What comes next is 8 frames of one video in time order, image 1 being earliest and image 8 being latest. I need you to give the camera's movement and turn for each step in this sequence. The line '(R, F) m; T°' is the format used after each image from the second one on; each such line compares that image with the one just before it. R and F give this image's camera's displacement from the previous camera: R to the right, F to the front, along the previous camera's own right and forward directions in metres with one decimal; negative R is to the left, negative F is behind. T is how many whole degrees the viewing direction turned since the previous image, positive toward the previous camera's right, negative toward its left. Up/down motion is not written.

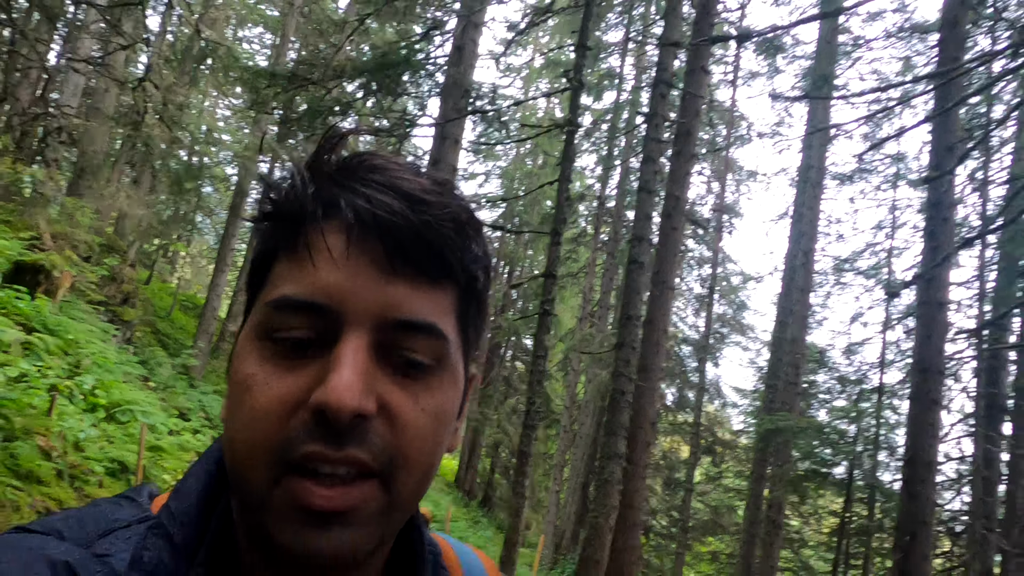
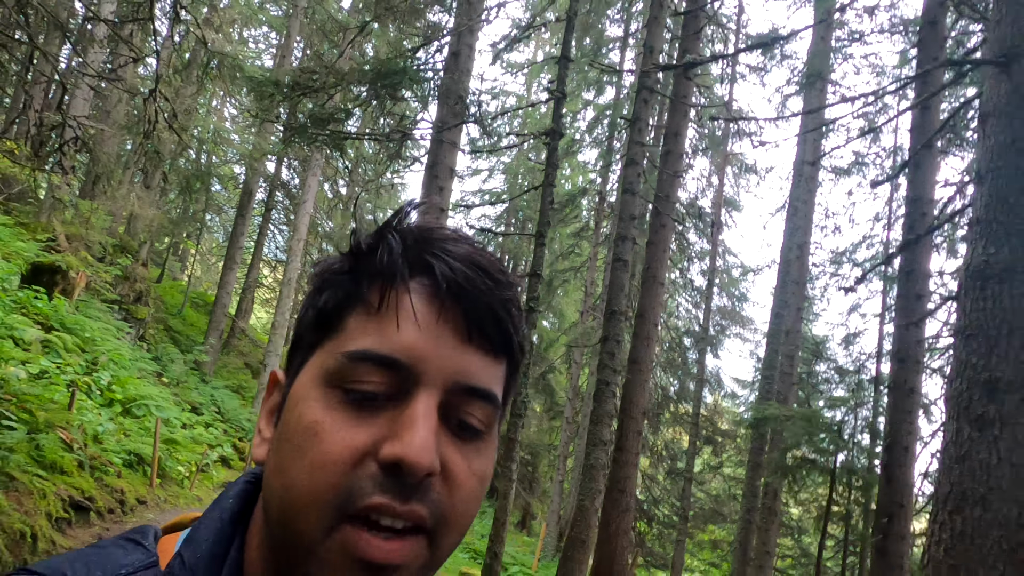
(+0.1, -0.2) m; -1°
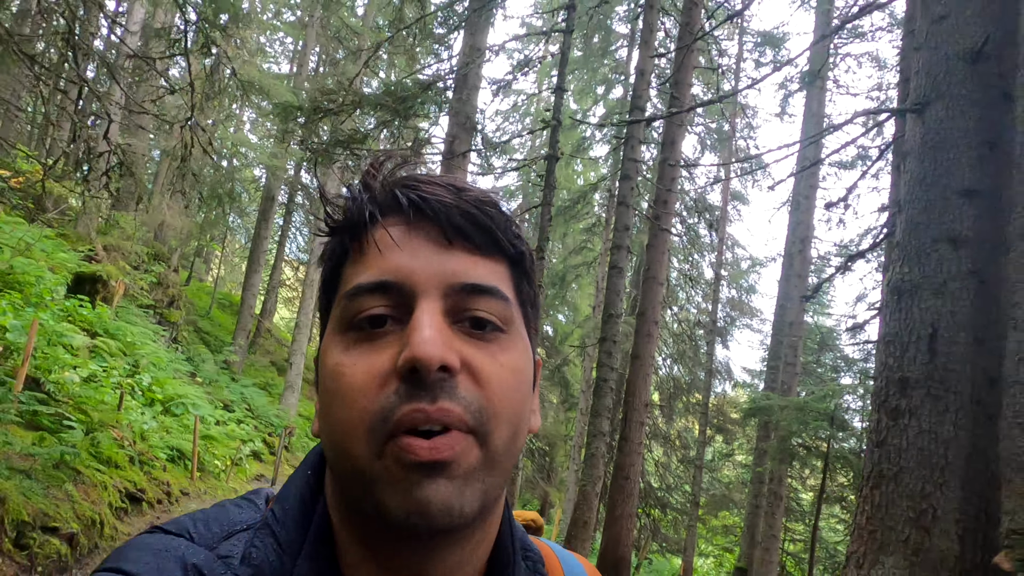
(+0.1, -0.4) m; -2°
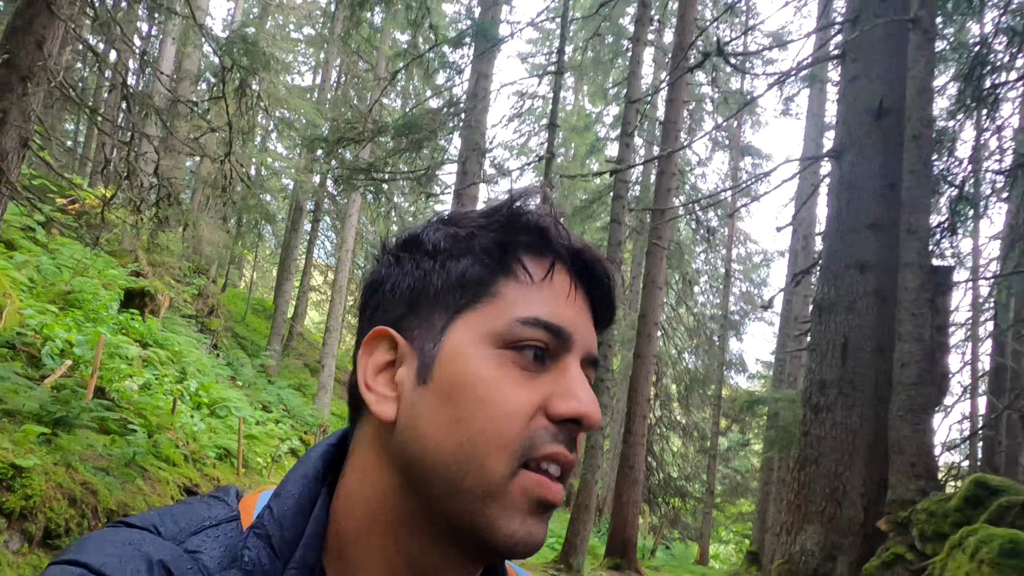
(+0.2, -0.5) m; -2°
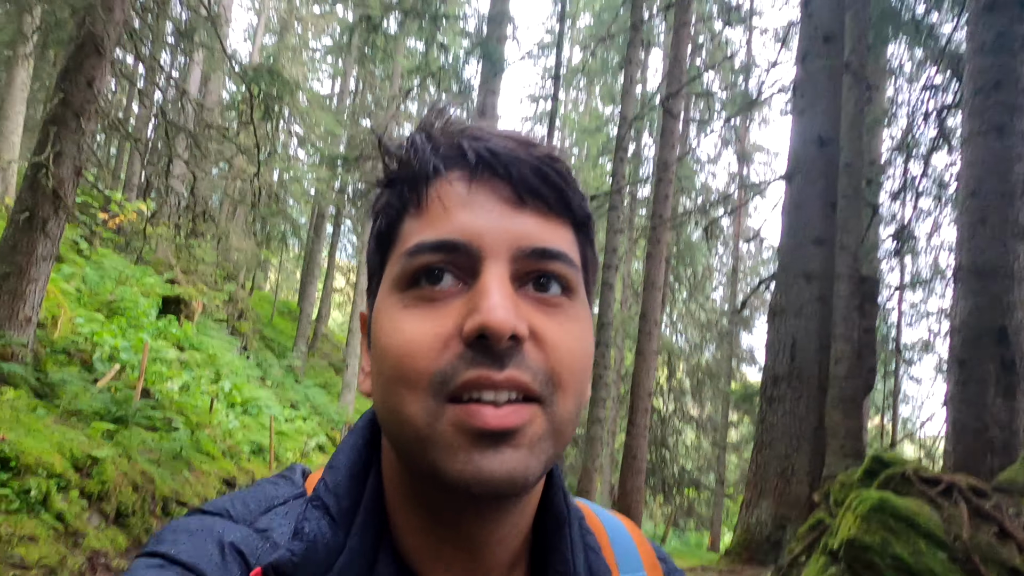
(+0.1, -0.4) m; -2°
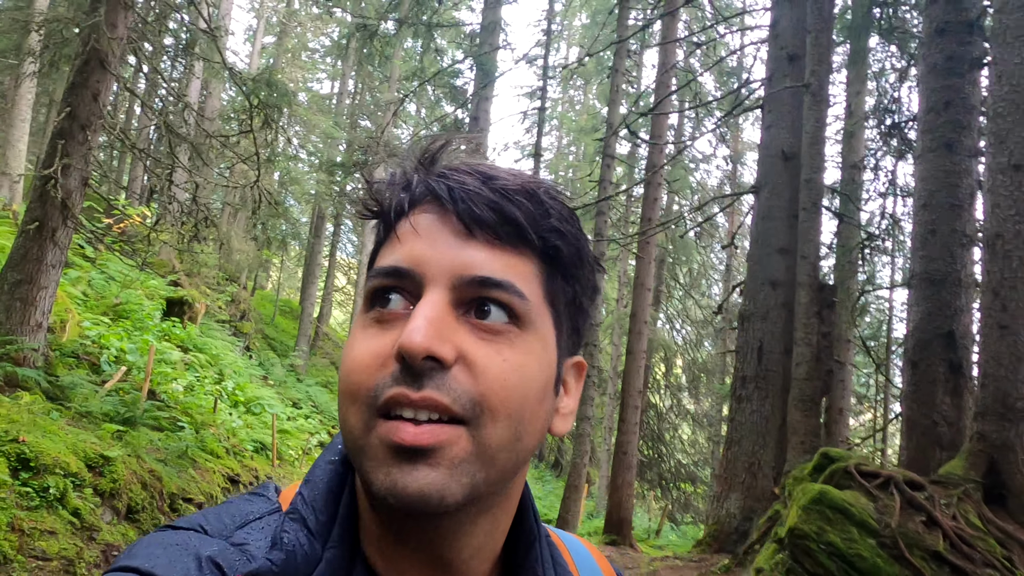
(+0.1, -0.2) m; 0°
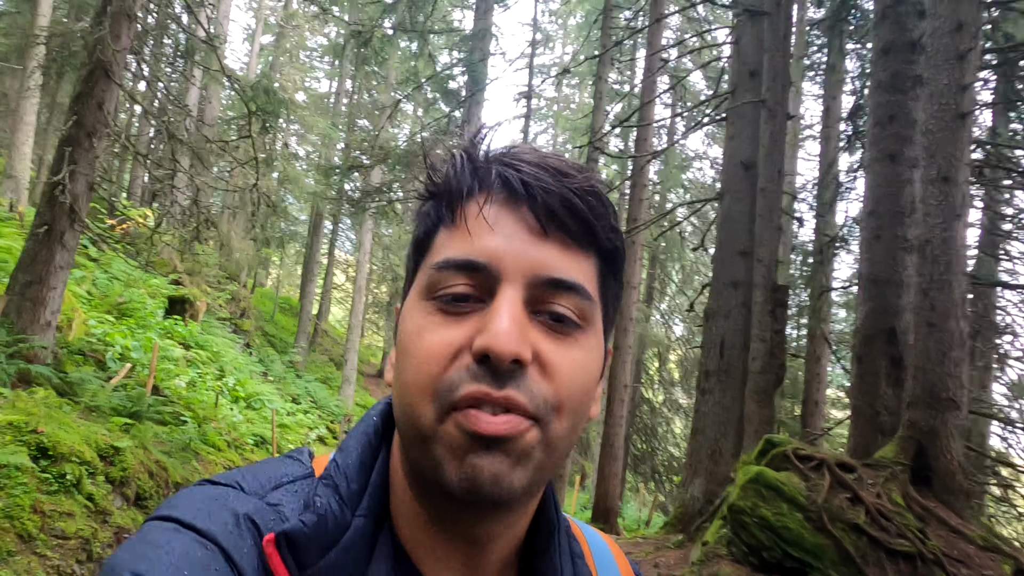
(+0.1, -0.2) m; 0°
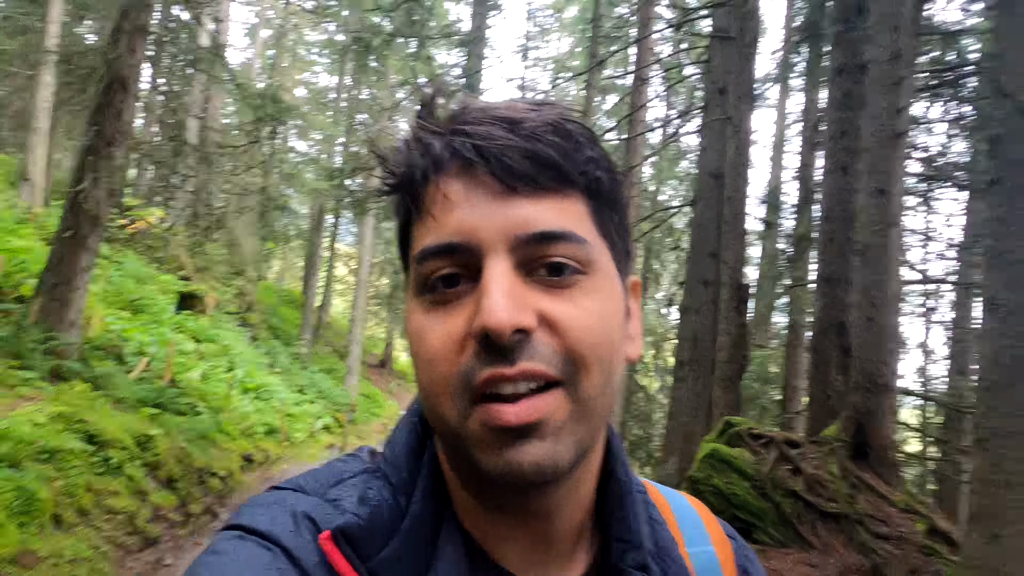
(0.0, -0.4) m; 0°
